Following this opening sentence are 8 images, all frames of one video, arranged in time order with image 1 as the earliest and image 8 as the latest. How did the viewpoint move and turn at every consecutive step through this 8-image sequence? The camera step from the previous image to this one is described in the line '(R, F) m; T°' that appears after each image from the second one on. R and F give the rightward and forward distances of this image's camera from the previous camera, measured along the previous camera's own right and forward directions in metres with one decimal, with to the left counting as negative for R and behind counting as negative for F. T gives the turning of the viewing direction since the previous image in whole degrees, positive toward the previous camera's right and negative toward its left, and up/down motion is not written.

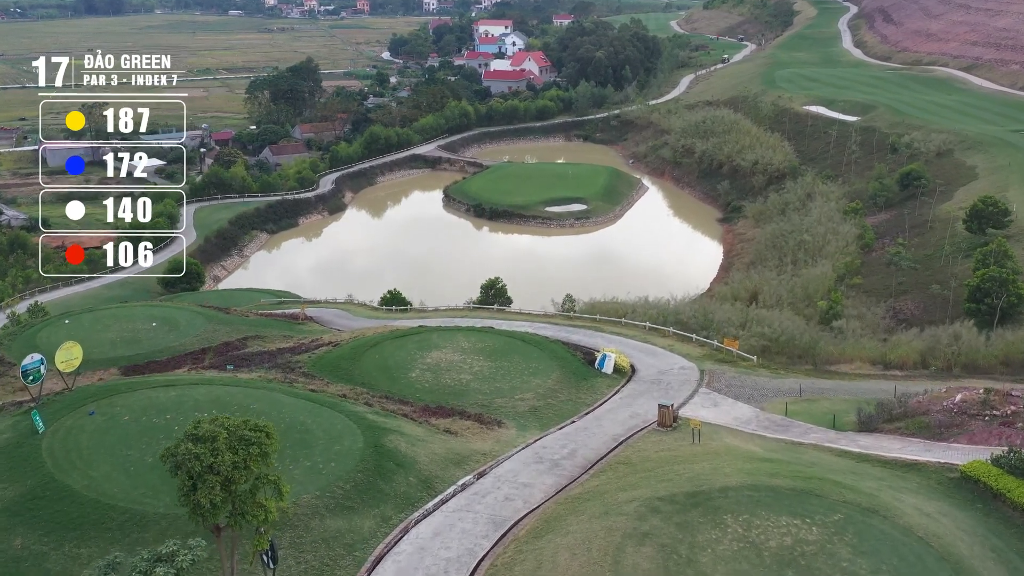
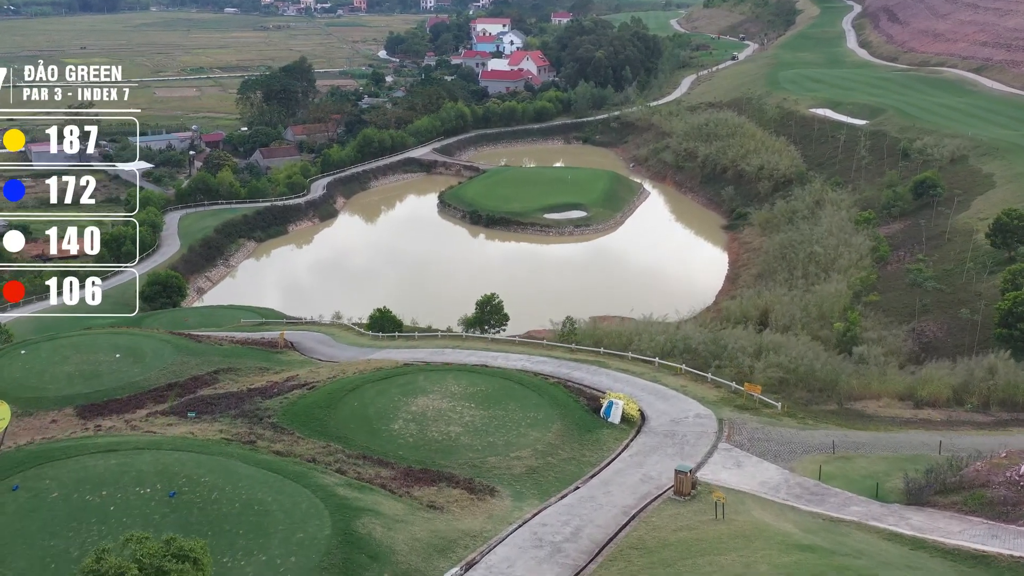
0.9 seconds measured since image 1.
(0.0, +1.8) m; 0°
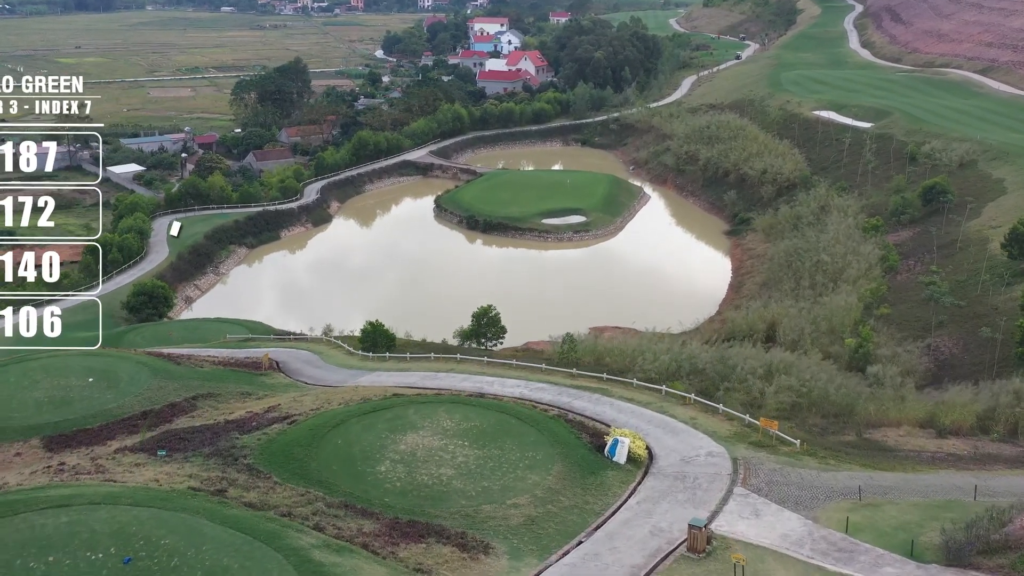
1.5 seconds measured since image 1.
(0.0, +1.1) m; 0°
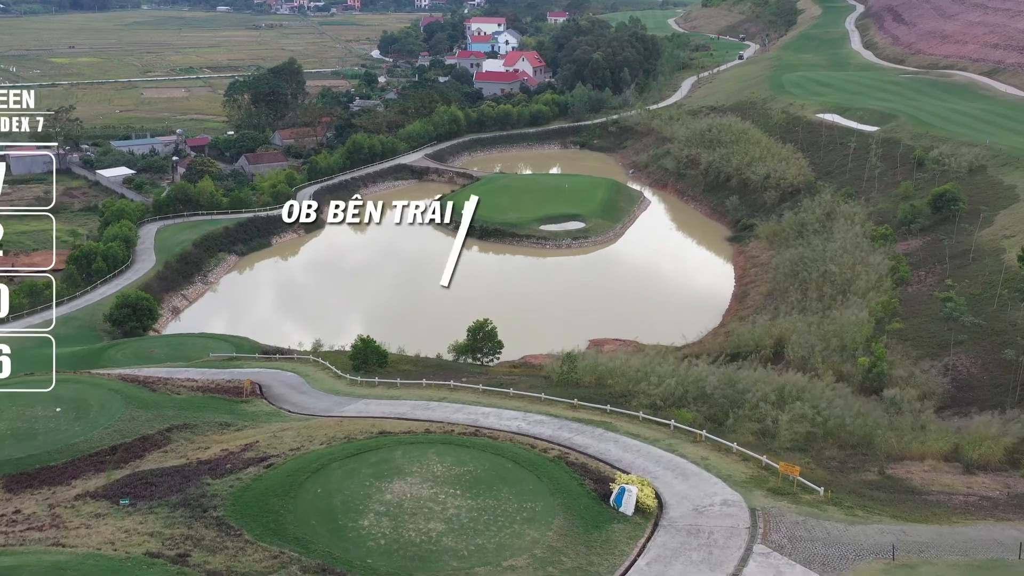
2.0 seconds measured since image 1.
(0.0, +1.2) m; 0°
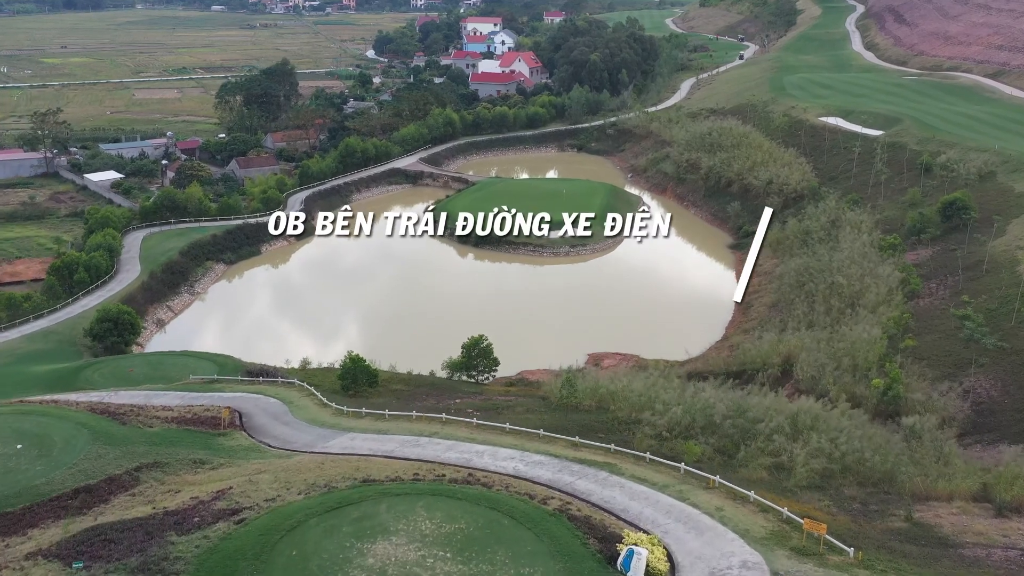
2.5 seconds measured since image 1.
(0.0, +1.2) m; 0°
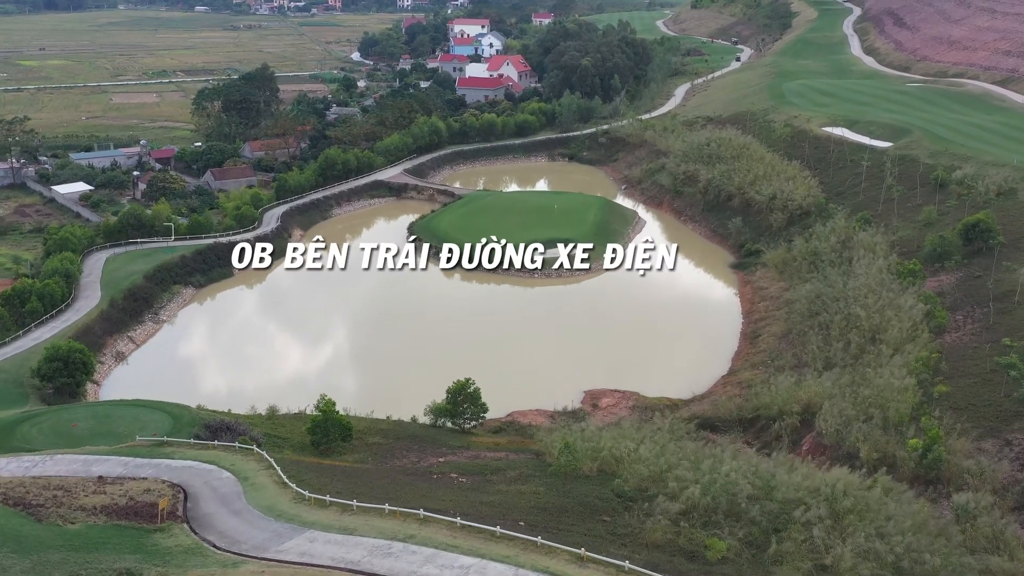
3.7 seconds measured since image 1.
(0.0, +2.8) m; +1°
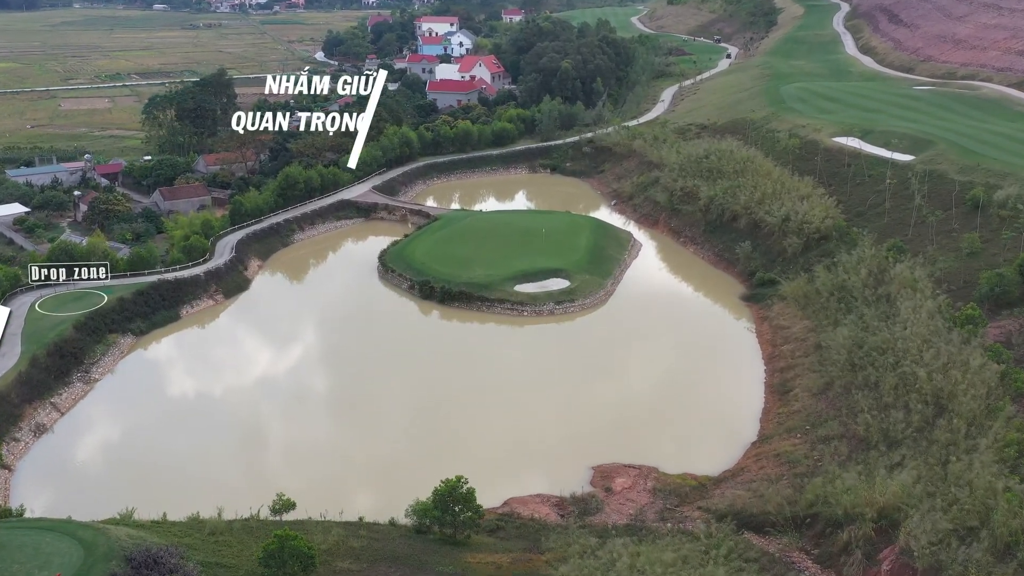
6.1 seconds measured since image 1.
(-0.6, +5.0) m; +2°
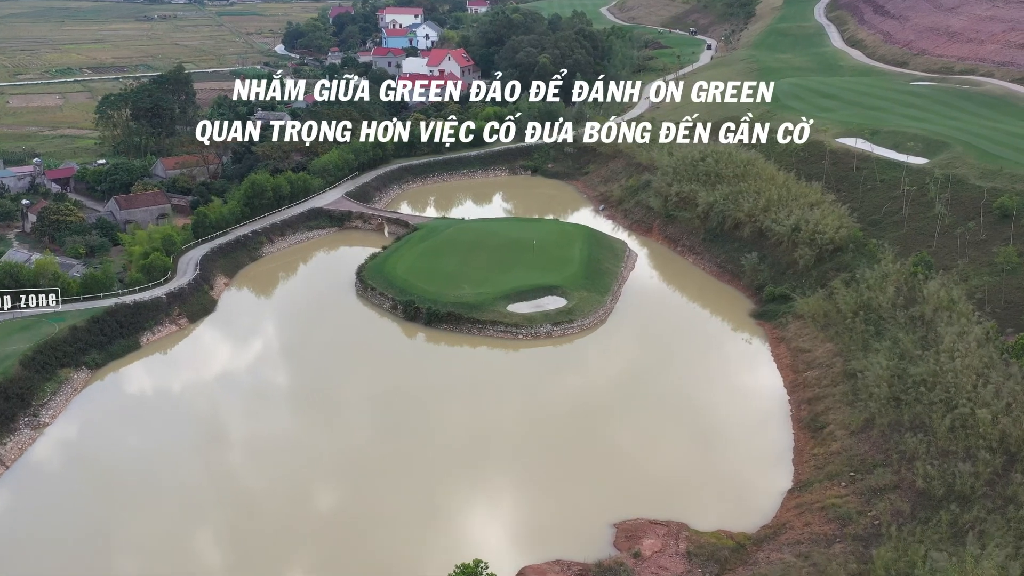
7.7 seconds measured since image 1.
(-1.0, +3.2) m; +2°
